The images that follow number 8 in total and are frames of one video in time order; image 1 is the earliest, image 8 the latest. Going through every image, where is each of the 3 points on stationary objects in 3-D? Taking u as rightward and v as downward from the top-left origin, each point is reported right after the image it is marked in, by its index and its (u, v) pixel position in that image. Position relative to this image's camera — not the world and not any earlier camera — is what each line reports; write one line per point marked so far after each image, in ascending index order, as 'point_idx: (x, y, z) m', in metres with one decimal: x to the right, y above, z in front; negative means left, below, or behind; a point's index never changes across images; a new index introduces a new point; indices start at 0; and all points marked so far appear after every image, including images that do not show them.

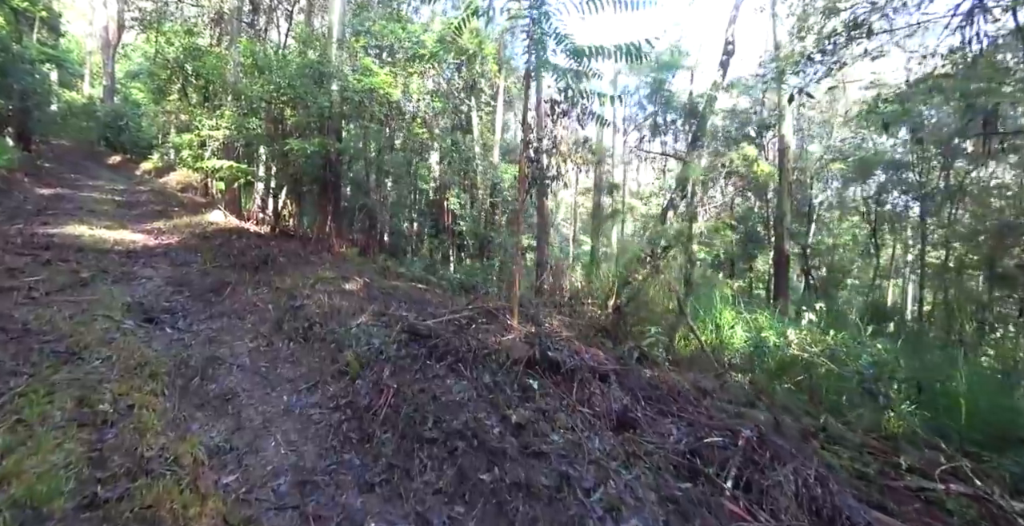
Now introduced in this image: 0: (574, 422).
0: (+0.5, -1.1, +3.3) m
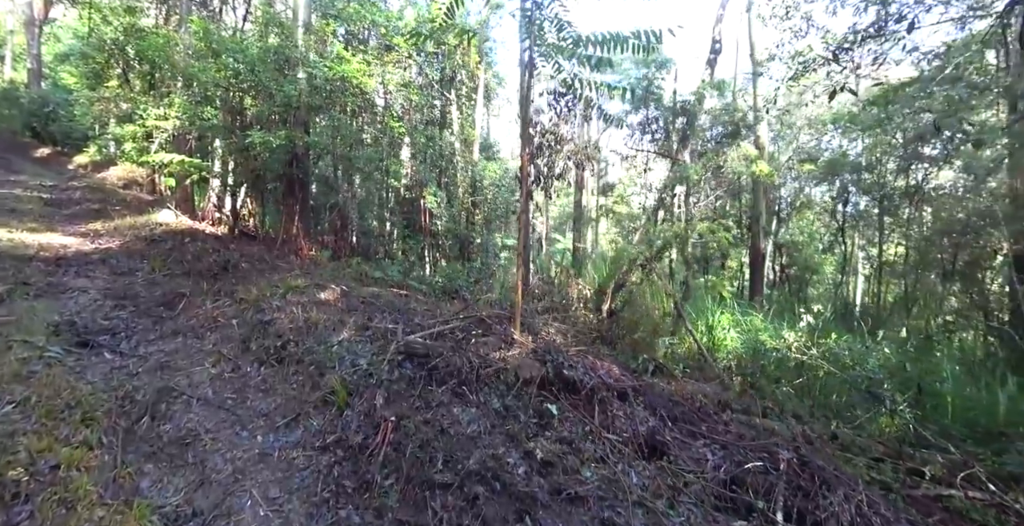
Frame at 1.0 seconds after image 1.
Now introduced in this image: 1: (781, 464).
0: (+0.6, -1.2, +2.9) m
1: (+1.9, -1.4, +3.2) m
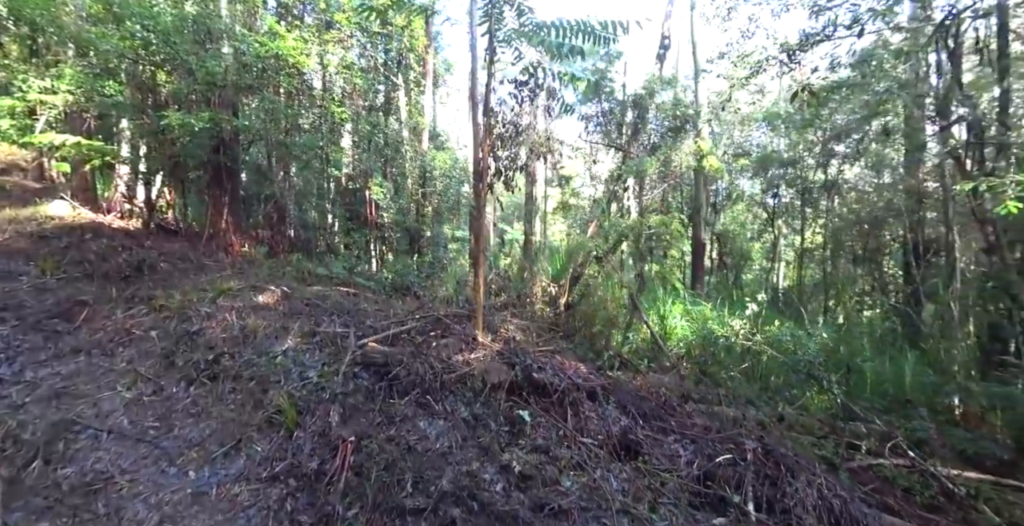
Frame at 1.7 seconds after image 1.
0: (+0.4, -1.1, +2.8) m
1: (+1.7, -1.3, +3.3) m
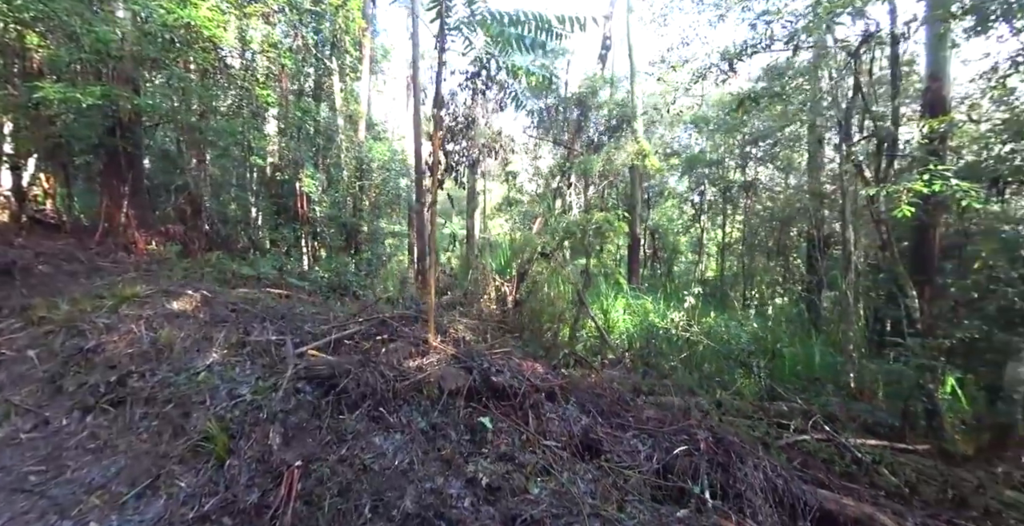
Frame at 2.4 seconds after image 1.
0: (+0.2, -1.1, +2.7) m
1: (+1.4, -1.3, +3.3) m
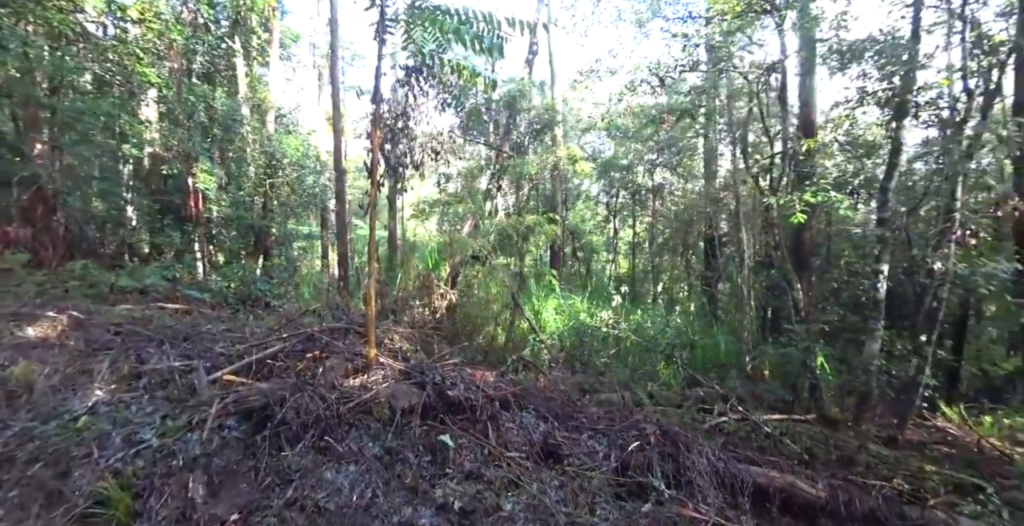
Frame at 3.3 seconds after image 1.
0: (0.0, -1.1, +2.5) m
1: (+1.0, -1.2, +3.4) m
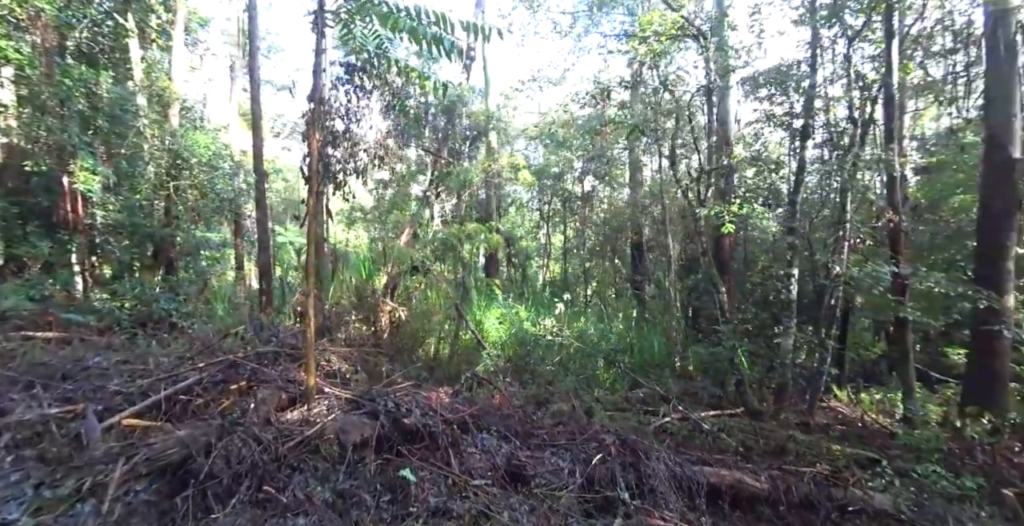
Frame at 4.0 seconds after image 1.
0: (-0.1, -1.2, +2.3) m
1: (+0.7, -1.3, +3.3) m
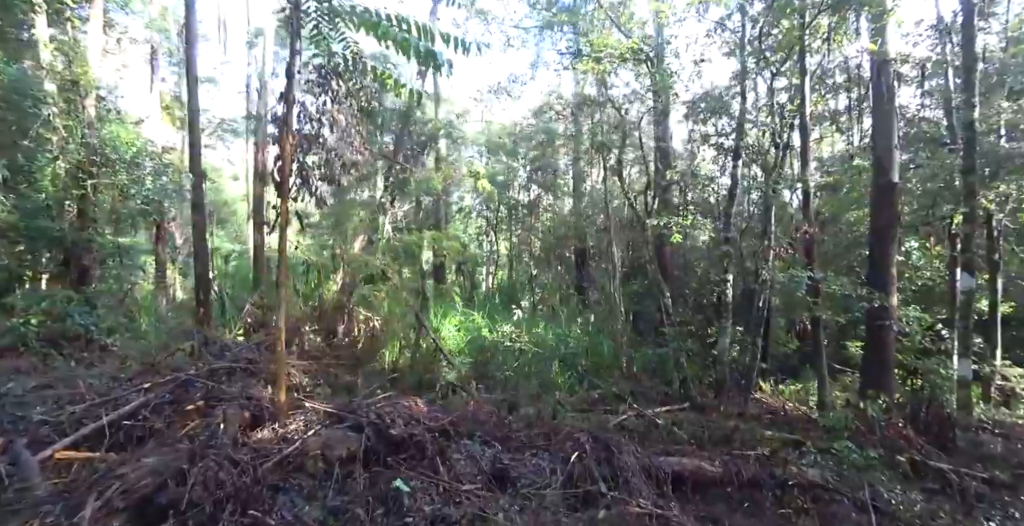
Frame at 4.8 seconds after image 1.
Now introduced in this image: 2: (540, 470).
0: (-0.2, -1.2, +2.2) m
1: (+0.5, -1.3, +3.4) m
2: (+0.2, -1.3, +2.9) m
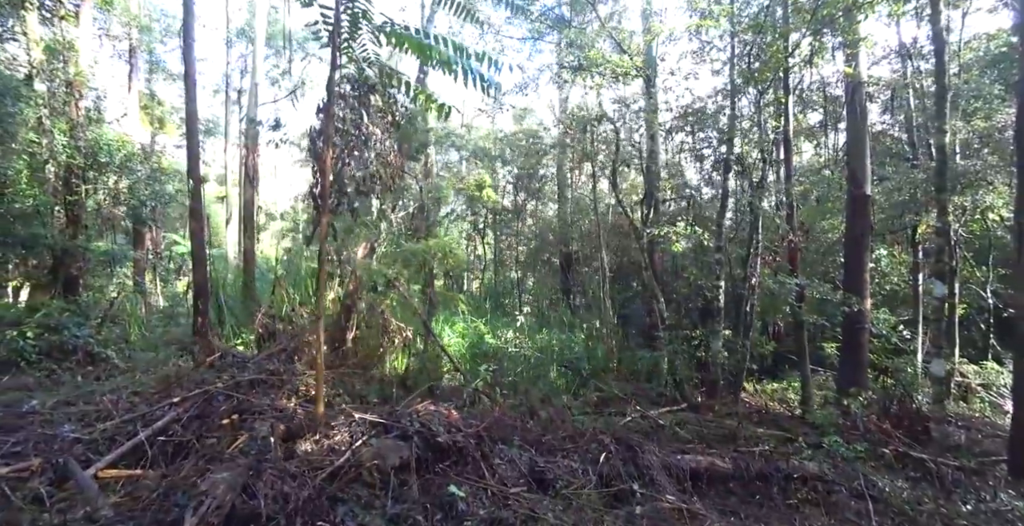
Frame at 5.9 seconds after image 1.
0: (+0.1, -1.2, +2.2) m
1: (+0.7, -1.3, +3.4) m
2: (+0.4, -1.3, +2.9) m
